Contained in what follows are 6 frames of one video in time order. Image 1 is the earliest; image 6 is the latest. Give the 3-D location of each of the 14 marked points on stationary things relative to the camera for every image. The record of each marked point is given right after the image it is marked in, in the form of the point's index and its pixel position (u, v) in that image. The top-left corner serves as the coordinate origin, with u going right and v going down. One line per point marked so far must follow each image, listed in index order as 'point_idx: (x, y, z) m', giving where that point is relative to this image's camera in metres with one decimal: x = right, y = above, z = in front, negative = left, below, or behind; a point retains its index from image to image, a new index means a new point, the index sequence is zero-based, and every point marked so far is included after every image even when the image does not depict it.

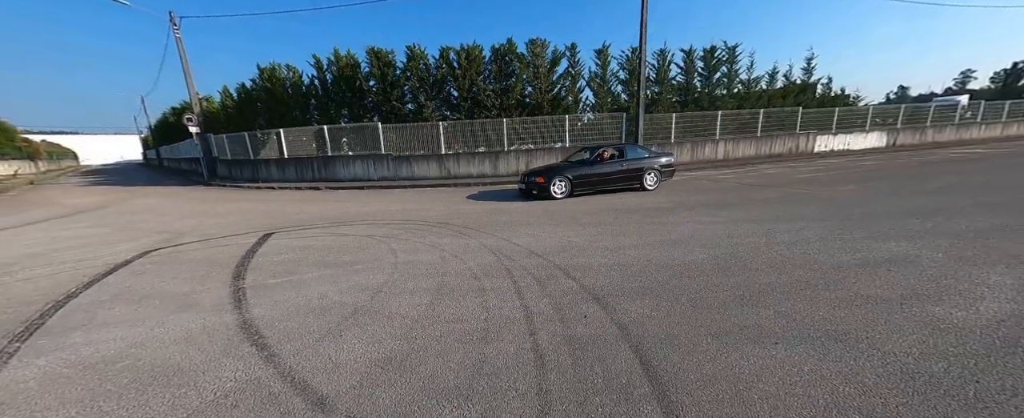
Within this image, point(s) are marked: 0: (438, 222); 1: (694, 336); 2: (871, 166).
0: (-1.4, -0.2, +6.0) m
1: (+1.3, -0.9, +2.2) m
2: (+14.5, +1.7, +12.3) m
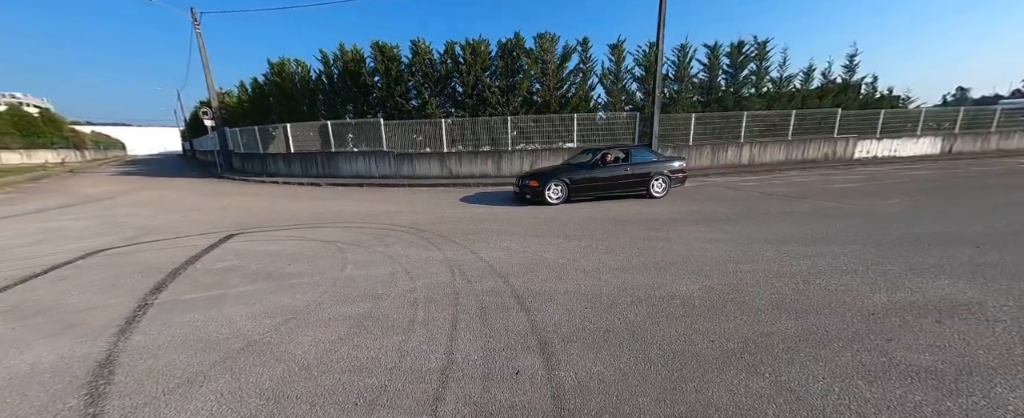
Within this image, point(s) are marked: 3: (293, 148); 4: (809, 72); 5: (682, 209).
0: (-1.8, -0.3, +5.5) m
1: (+0.7, -1.1, +1.6) m
2: (+14.5, +1.2, +10.9) m
3: (-10.1, +2.8, +14.3) m
4: (+17.7, +8.2, +18.3) m
5: (+3.8, 0.0, +7.0) m
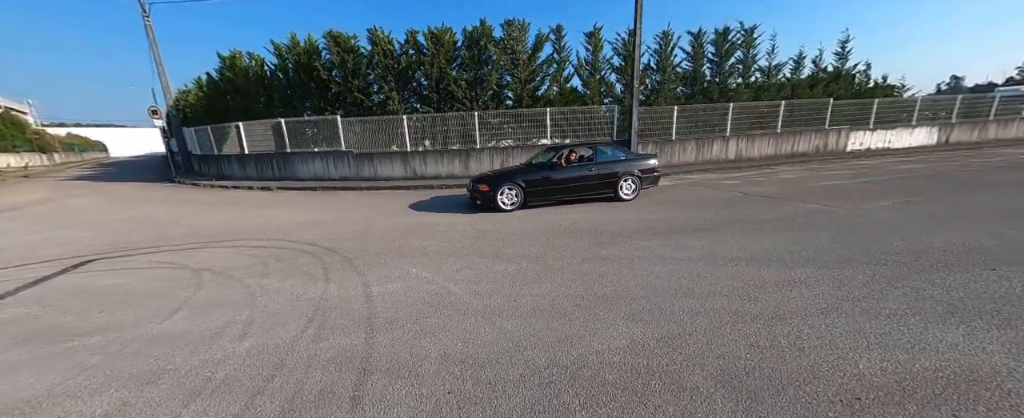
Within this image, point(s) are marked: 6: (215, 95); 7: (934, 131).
0: (-2.9, -0.5, +4.6) m
1: (-0.3, -1.4, +0.8) m
2: (+13.4, +1.3, +10.1) m
3: (-11.4, +2.5, +13.3) m
4: (+16.3, +8.4, +17.4) m
5: (+2.7, -0.1, +6.2) m
6: (-14.9, +5.7, +15.4) m
7: (+21.4, +3.9, +15.6) m
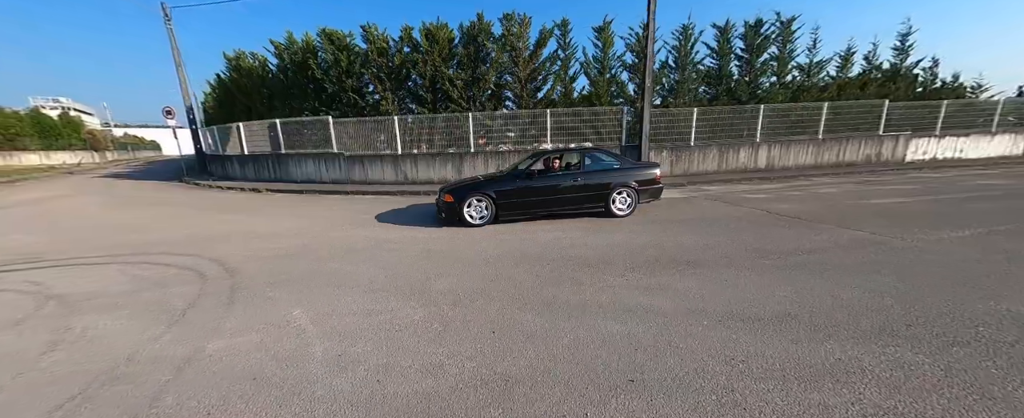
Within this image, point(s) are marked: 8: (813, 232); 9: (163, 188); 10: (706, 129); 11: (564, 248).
0: (-3.6, -0.7, +3.9) m
1: (-1.4, -1.6, -0.1) m
2: (+13.0, +0.6, +8.1) m
3: (-11.3, +2.5, +13.2) m
4: (+16.7, +7.6, +15.3) m
5: (+2.1, -0.5, +5.0) m
6: (-14.6, +5.8, +15.7) m
7: (+21.6, +3.0, +13.0) m
8: (+5.0, -0.4, +5.0) m
9: (-15.7, +0.9, +13.8) m
10: (+7.4, +3.0, +11.8) m
11: (+0.8, -0.6, +4.7) m
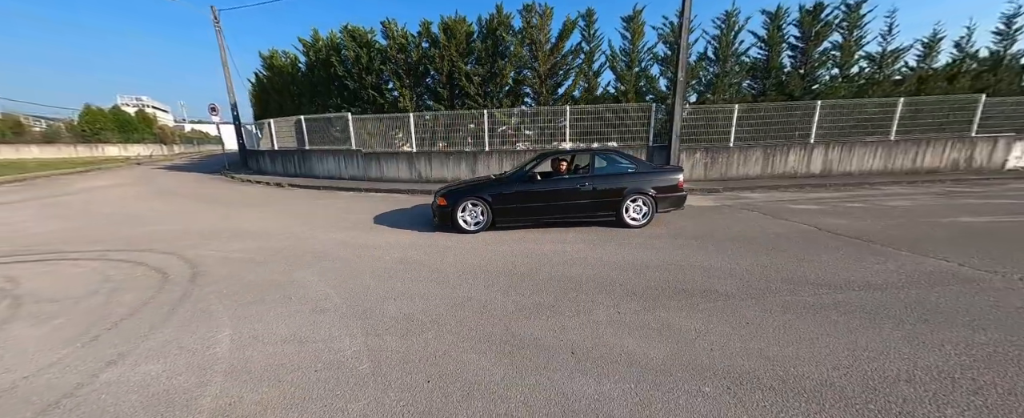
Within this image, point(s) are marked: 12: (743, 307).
0: (-3.9, -0.7, +3.8) m
1: (-2.1, -1.7, -0.5) m
2: (+13.1, +0.1, +6.3) m
3: (-10.5, +2.8, +13.8) m
4: (+17.8, +7.0, +12.9) m
5: (+1.9, -0.7, +4.3) m
6: (-13.4, +6.2, +16.5) m
7: (+22.2, +2.2, +10.3) m
8: (+4.8, -0.7, +4.0) m
9: (-14.8, +1.4, +14.8) m
10: (+8.0, +2.7, +10.4) m
11: (+0.6, -0.7, +4.1) m
12: (+2.3, -0.9, +3.0) m
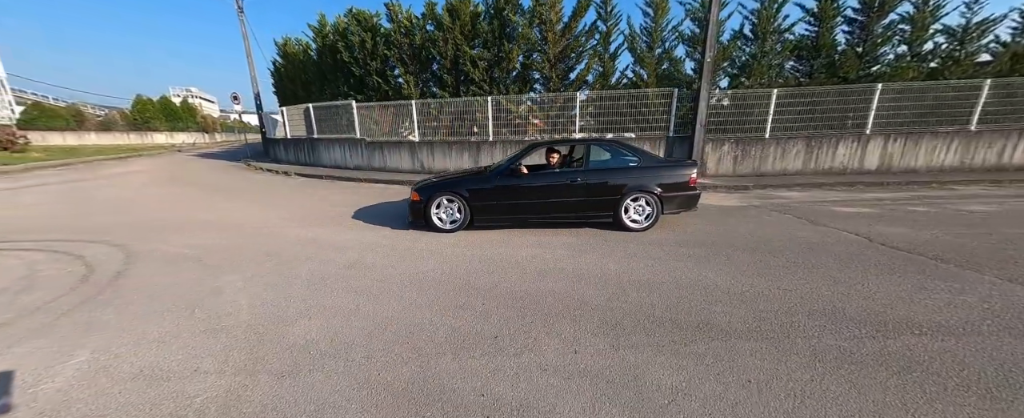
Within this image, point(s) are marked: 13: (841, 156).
0: (-4.3, -0.7, +3.5) m
1: (-2.9, -1.7, -0.9) m
2: (+12.9, -0.2, +4.6) m
3: (-10.0, +3.3, +13.9) m
4: (+18.1, +6.8, +10.6) m
5: (+1.5, -0.7, +3.5) m
6: (-12.7, +6.9, +16.7) m
7: (+22.3, +1.8, +7.8) m
8: (+4.3, -0.8, +3.0) m
9: (-14.3, +2.1, +15.3) m
10: (+8.2, +2.7, +9.1) m
11: (+0.2, -0.8, +3.4) m
12: (+1.7, -1.0, +2.2) m
13: (+9.6, +1.5, +9.0) m
